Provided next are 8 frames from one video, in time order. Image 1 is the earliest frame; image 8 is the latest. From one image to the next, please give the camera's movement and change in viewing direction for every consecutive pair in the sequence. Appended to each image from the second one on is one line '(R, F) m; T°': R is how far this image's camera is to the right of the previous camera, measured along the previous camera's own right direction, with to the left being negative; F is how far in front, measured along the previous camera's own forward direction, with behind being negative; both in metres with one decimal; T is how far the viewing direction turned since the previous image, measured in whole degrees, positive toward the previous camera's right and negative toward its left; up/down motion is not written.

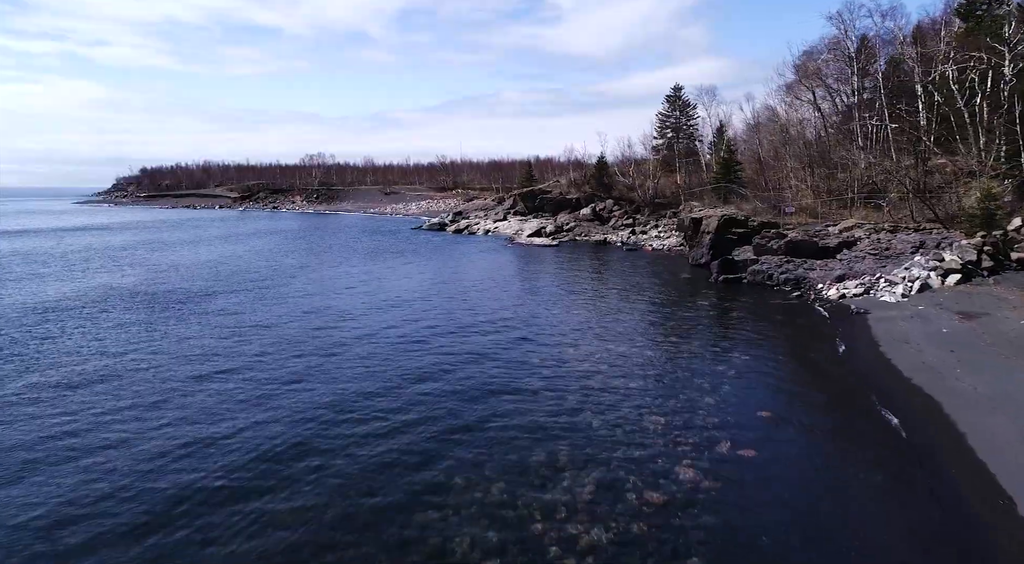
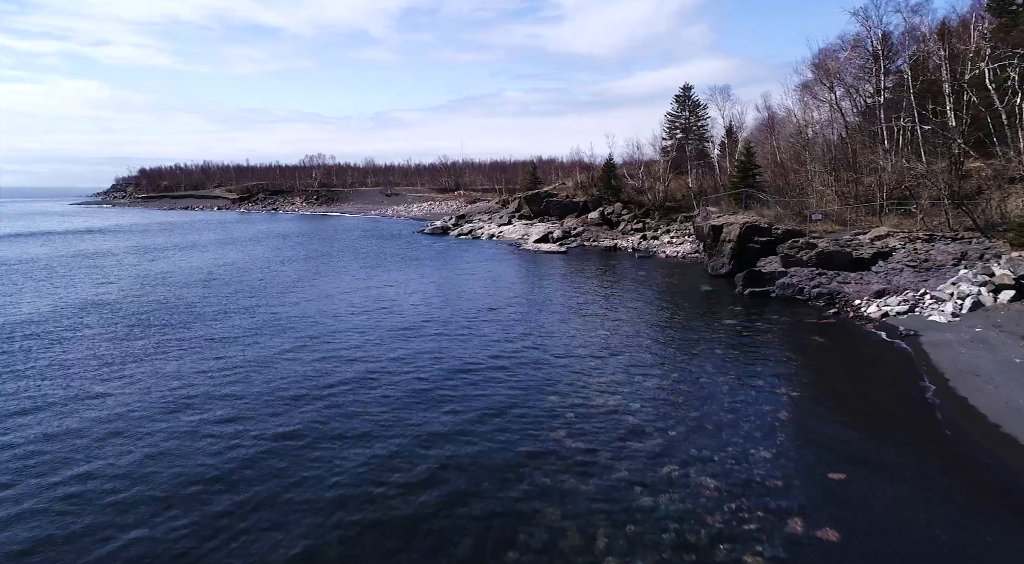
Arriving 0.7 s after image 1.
(-0.4, +2.4) m; 0°
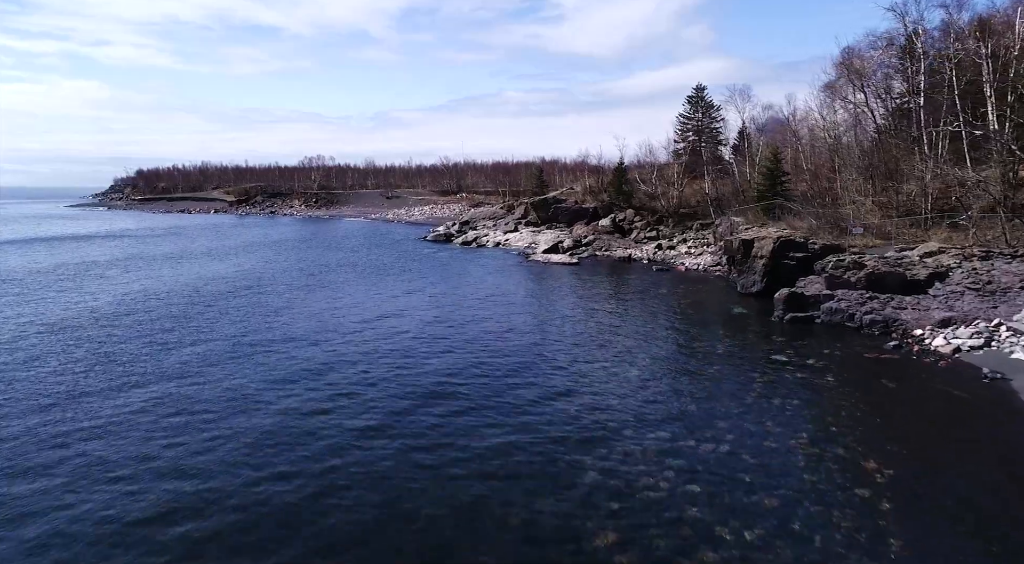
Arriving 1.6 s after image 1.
(-0.6, +3.4) m; 0°
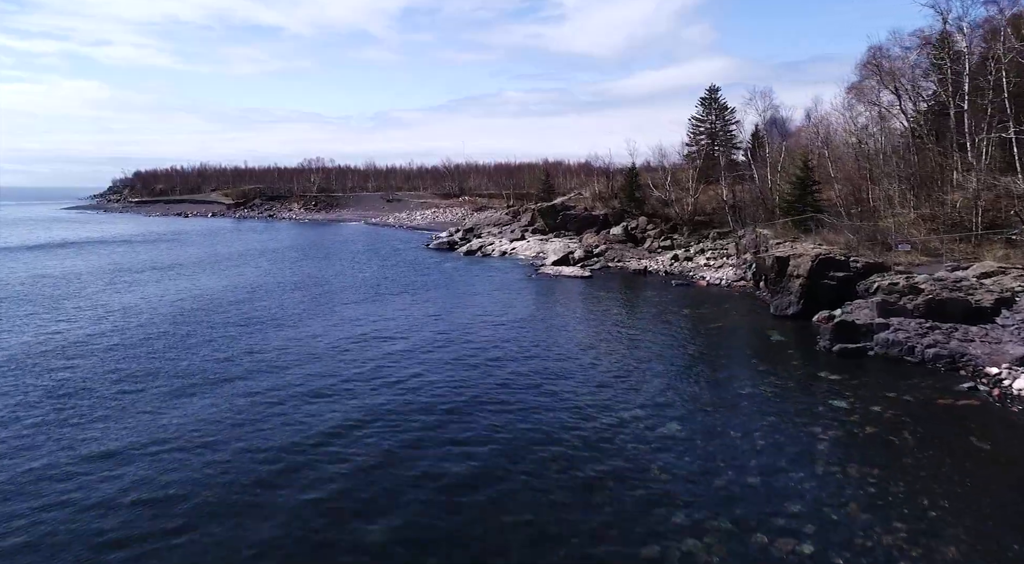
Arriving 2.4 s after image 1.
(-0.6, +3.1) m; 0°
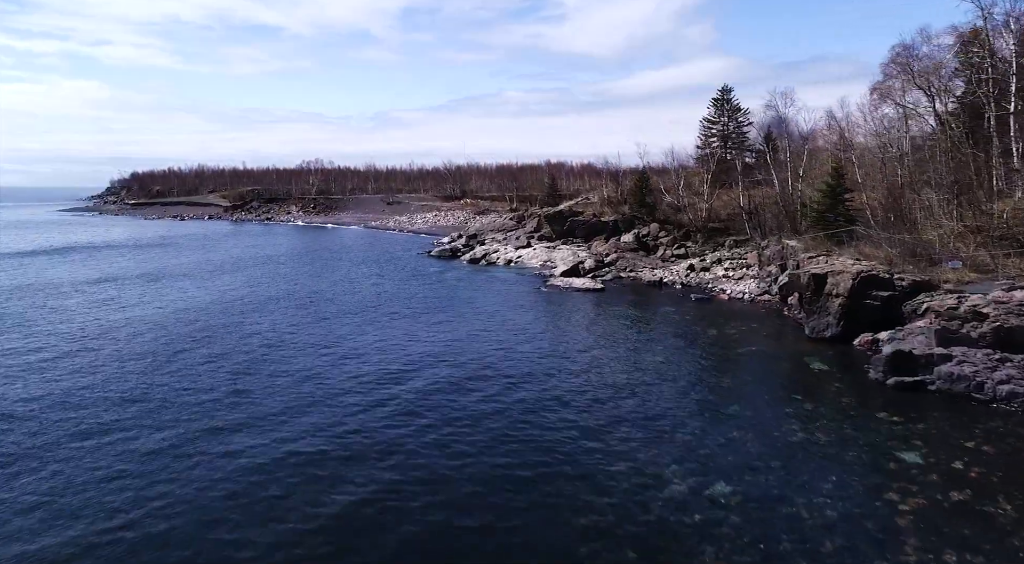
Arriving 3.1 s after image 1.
(-0.5, +3.0) m; 0°
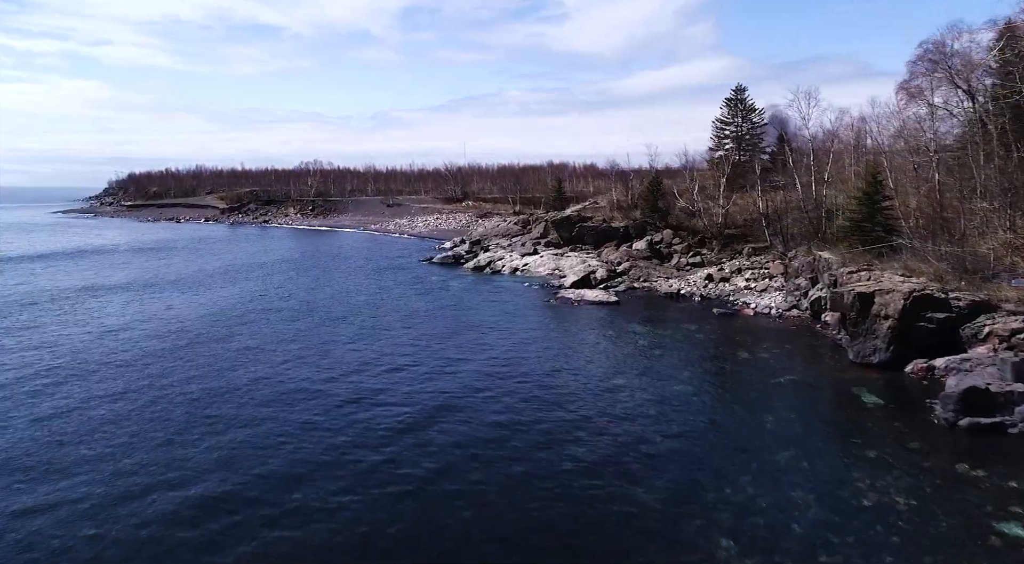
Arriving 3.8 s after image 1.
(-0.5, +3.1) m; 0°
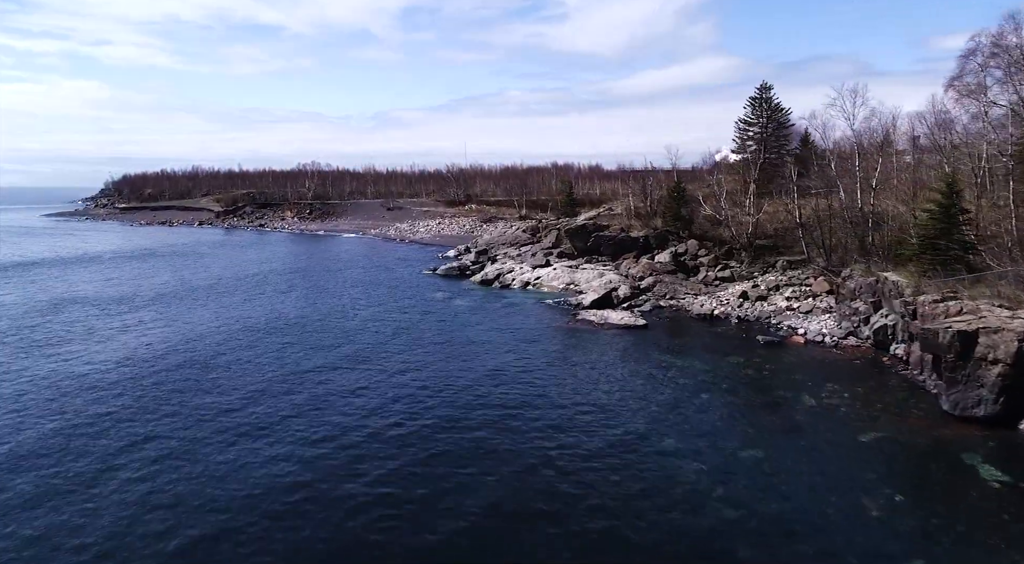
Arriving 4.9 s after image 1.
(-0.8, +4.9) m; 0°
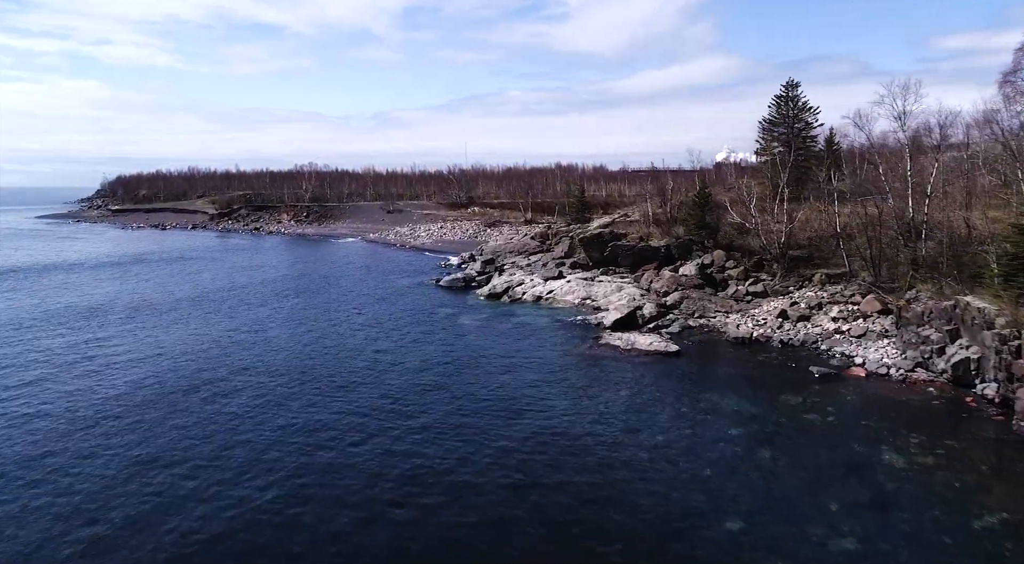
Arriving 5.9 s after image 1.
(-0.7, +4.6) m; 0°
